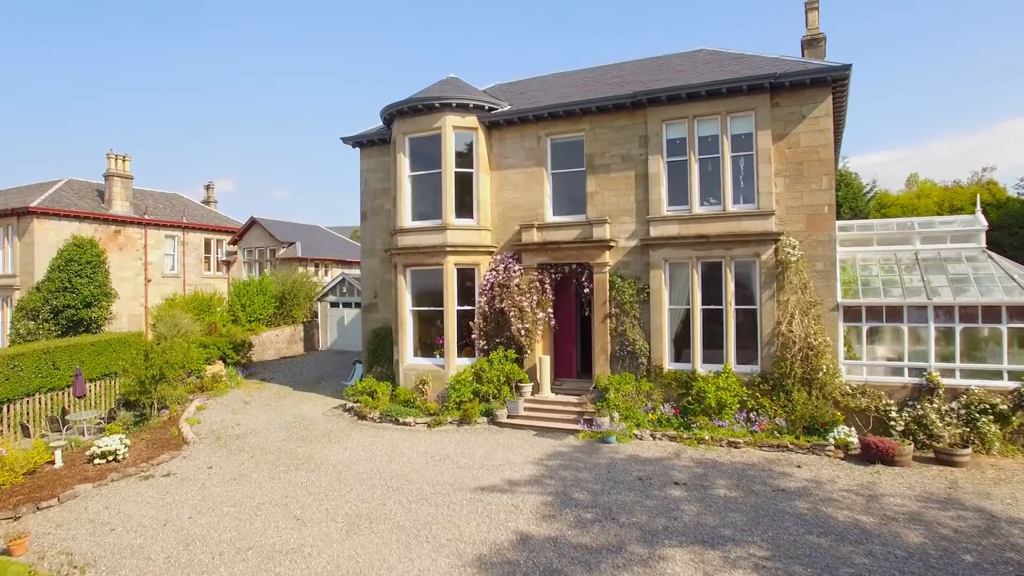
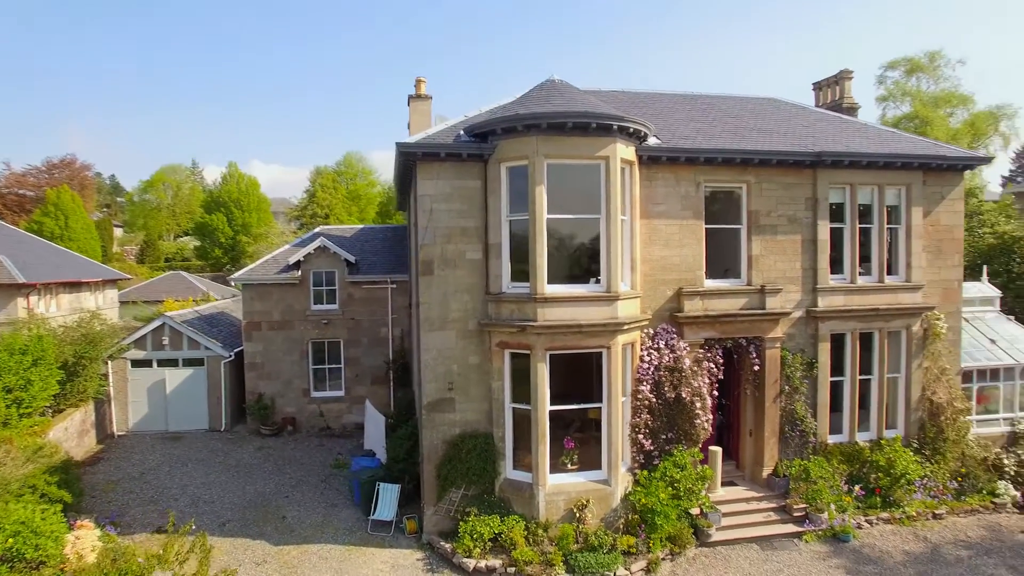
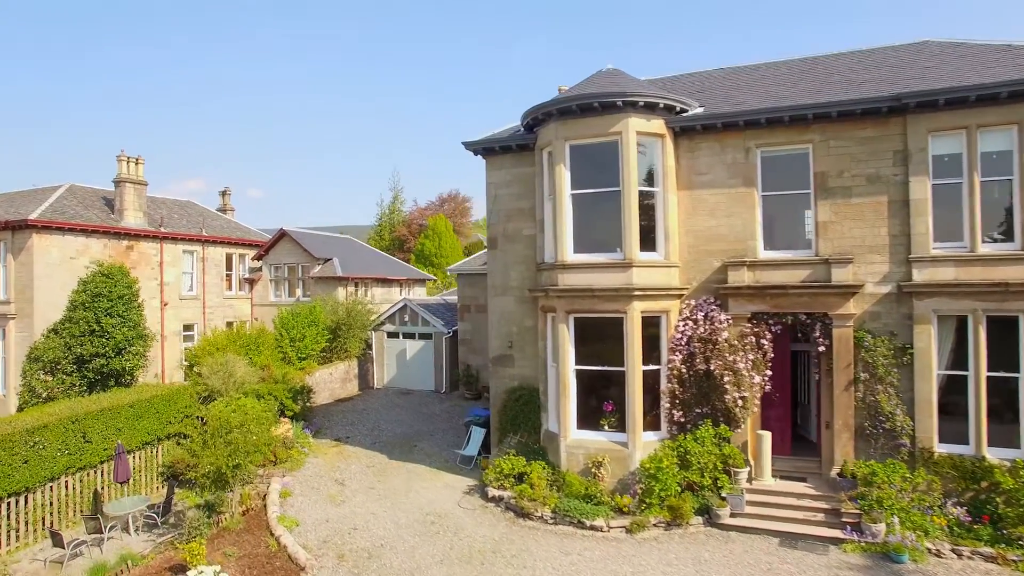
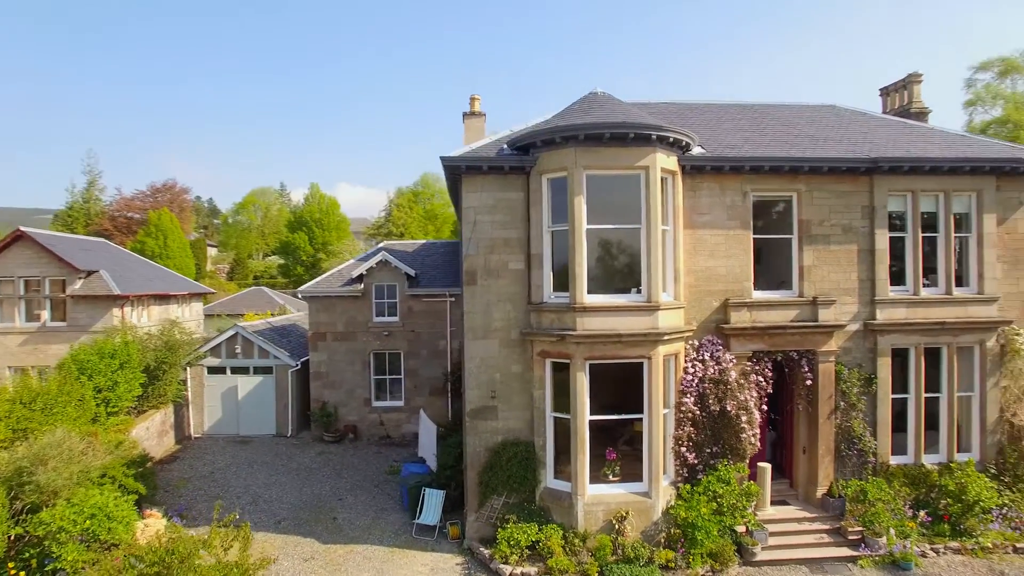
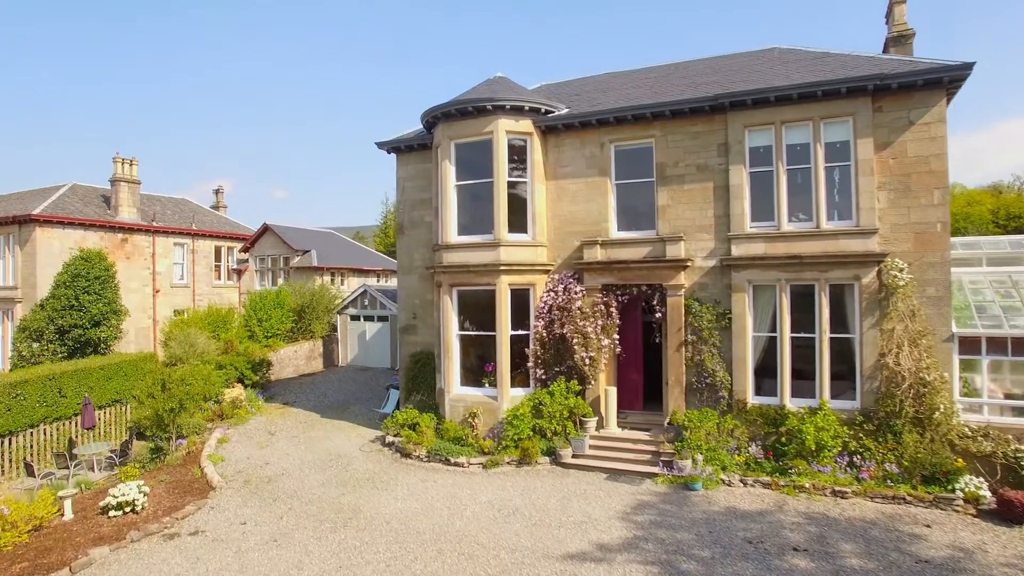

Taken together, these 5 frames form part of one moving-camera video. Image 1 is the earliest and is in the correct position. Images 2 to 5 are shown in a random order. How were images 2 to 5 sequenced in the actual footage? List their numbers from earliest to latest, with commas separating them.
5, 3, 4, 2
